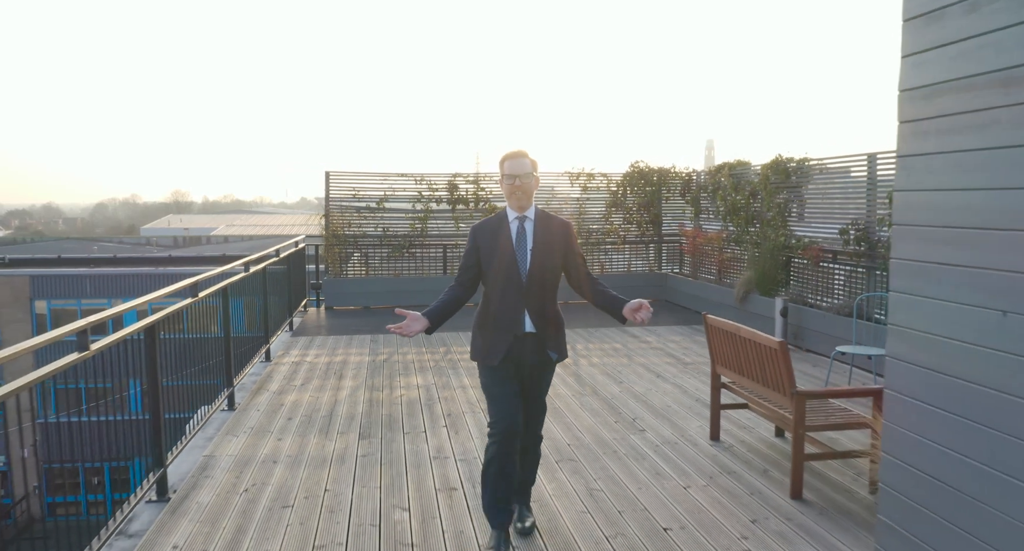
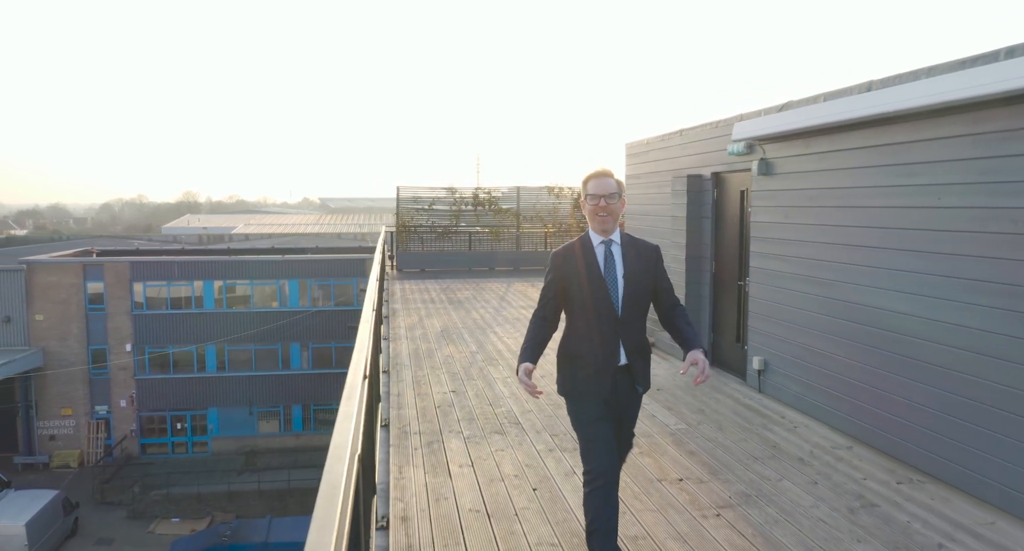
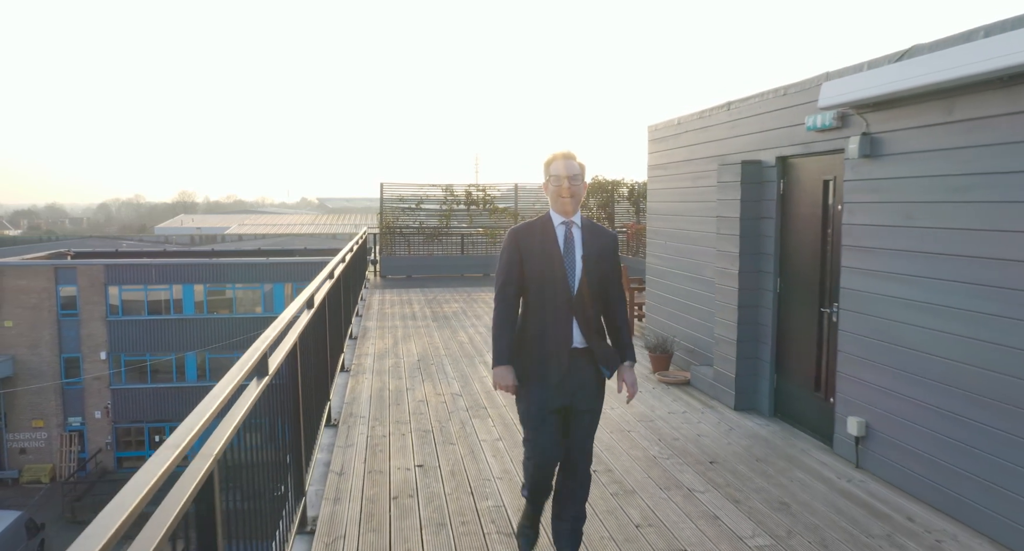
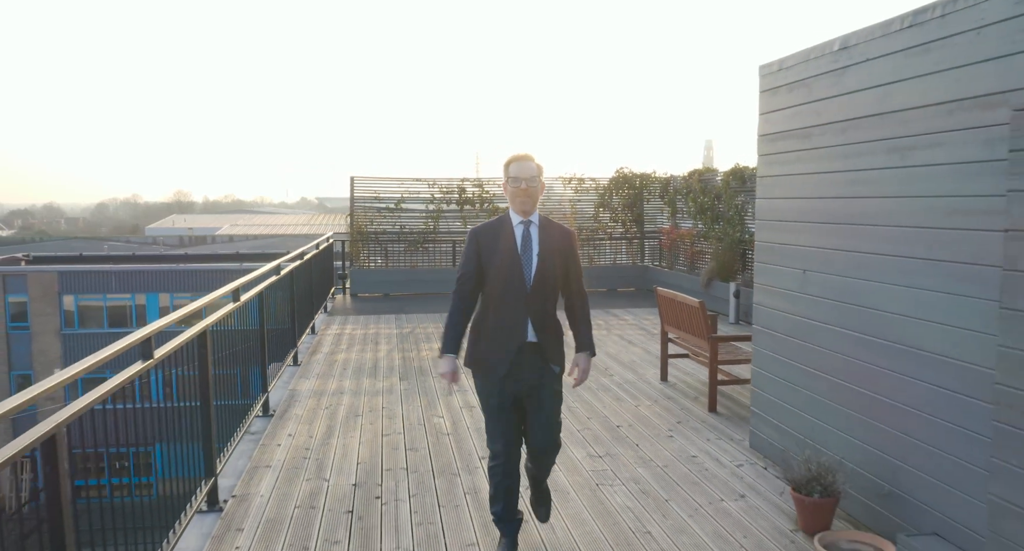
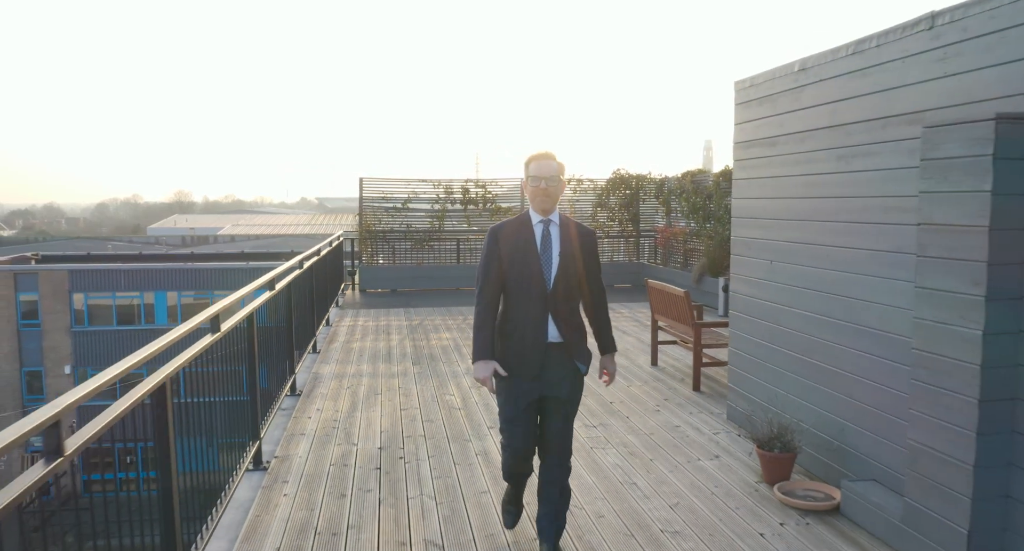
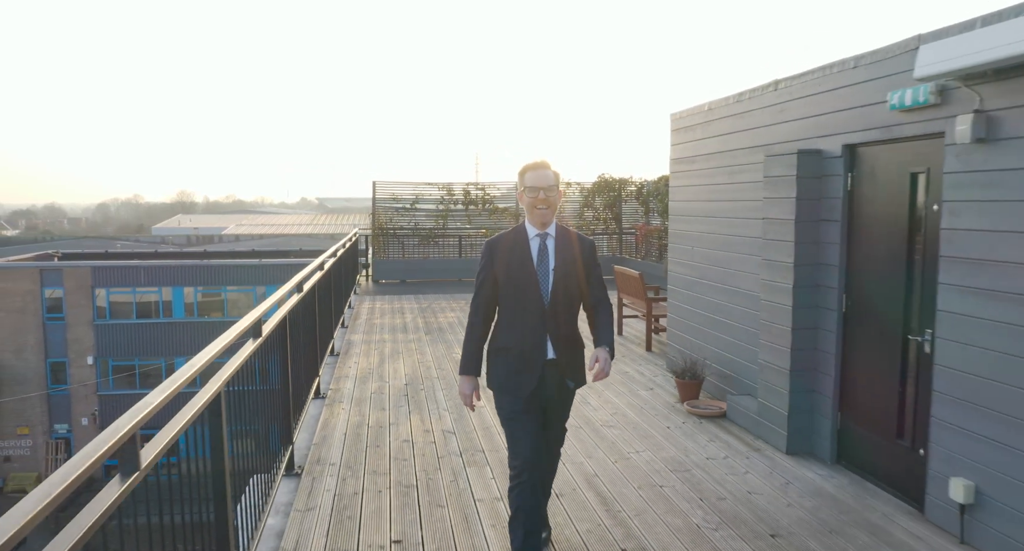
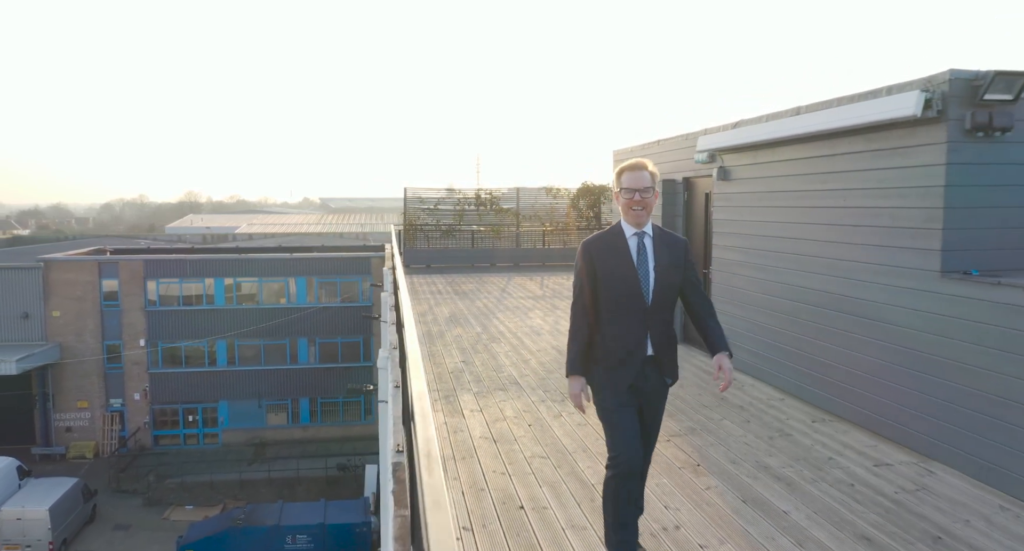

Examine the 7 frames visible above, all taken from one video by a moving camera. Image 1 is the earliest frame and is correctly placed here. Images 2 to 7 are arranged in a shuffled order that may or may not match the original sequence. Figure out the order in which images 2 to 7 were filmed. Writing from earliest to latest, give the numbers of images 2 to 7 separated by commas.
4, 5, 6, 3, 2, 7
